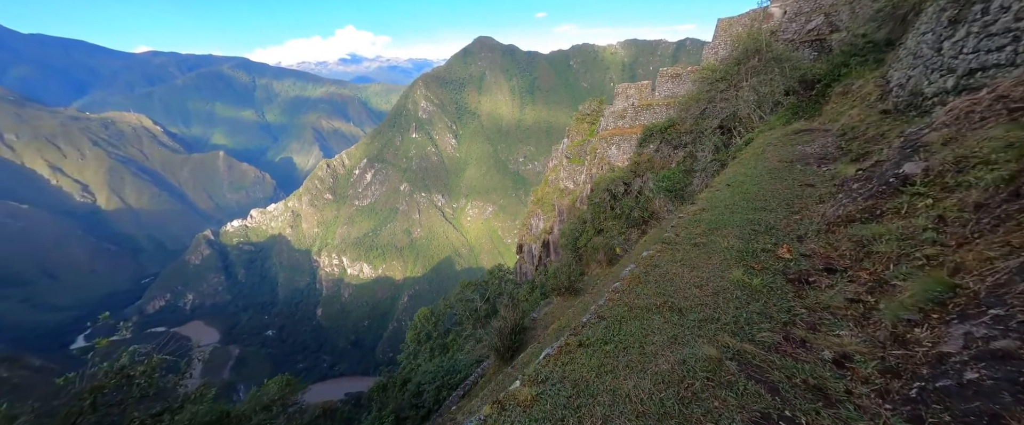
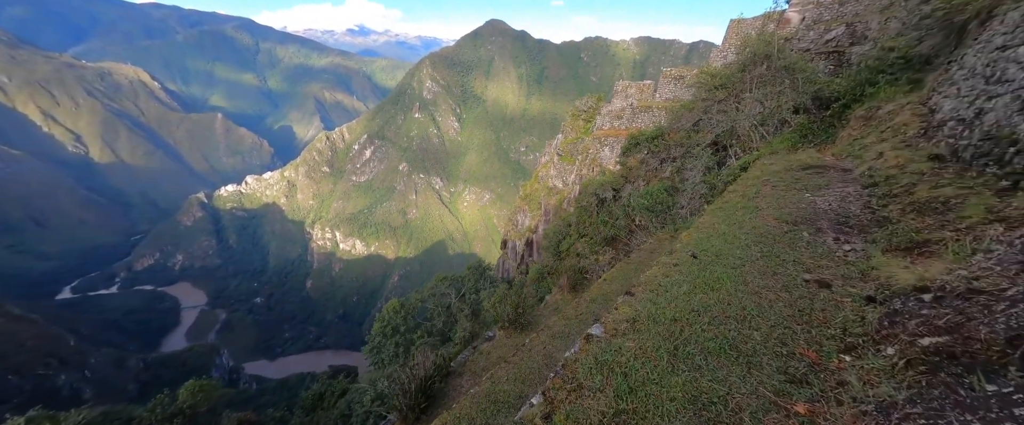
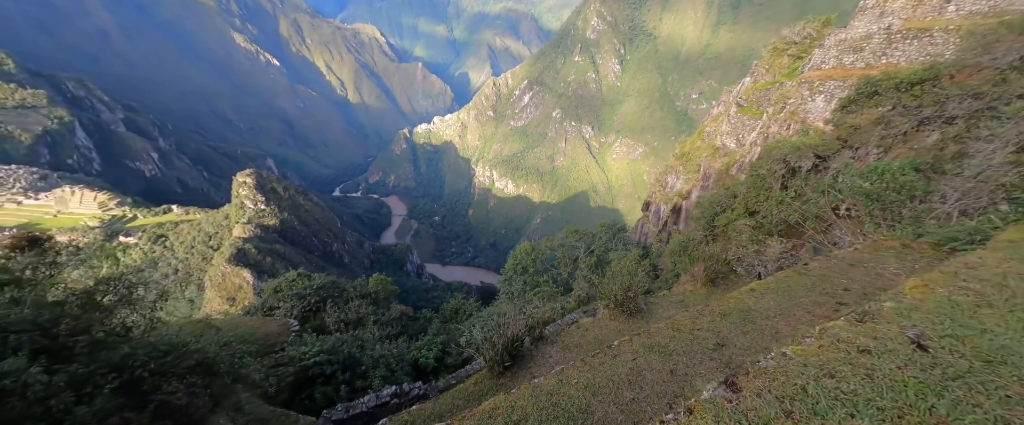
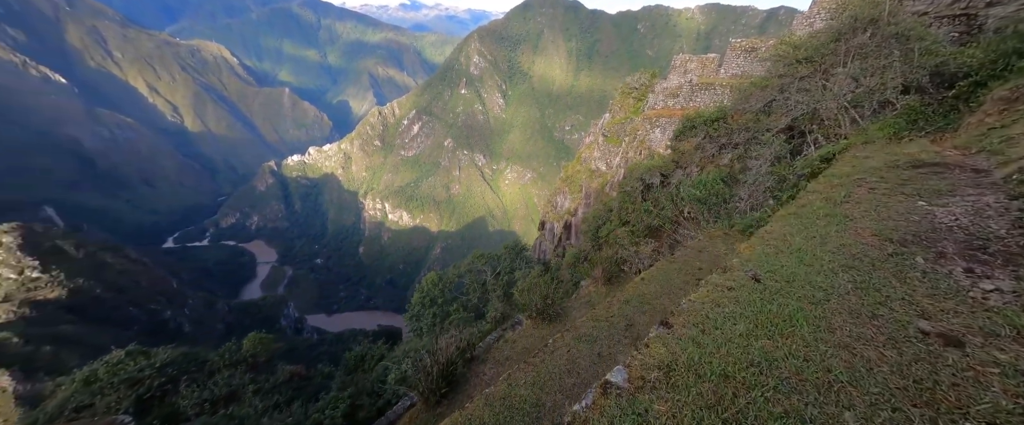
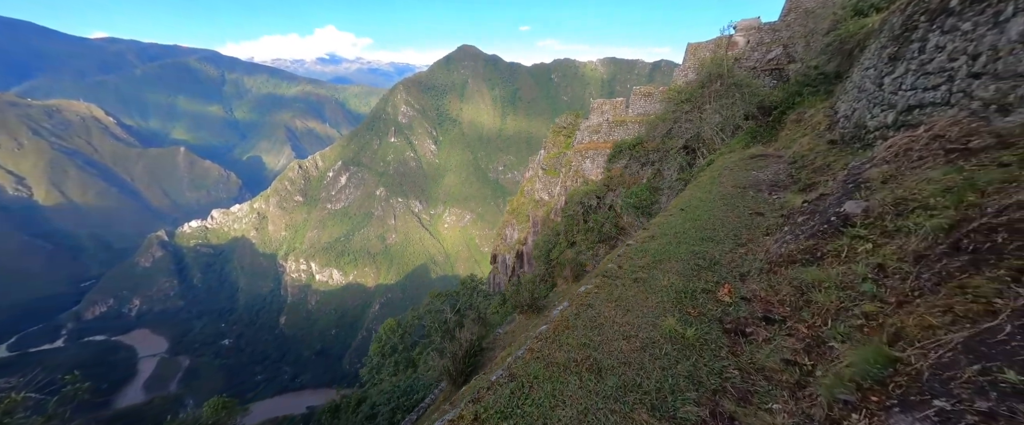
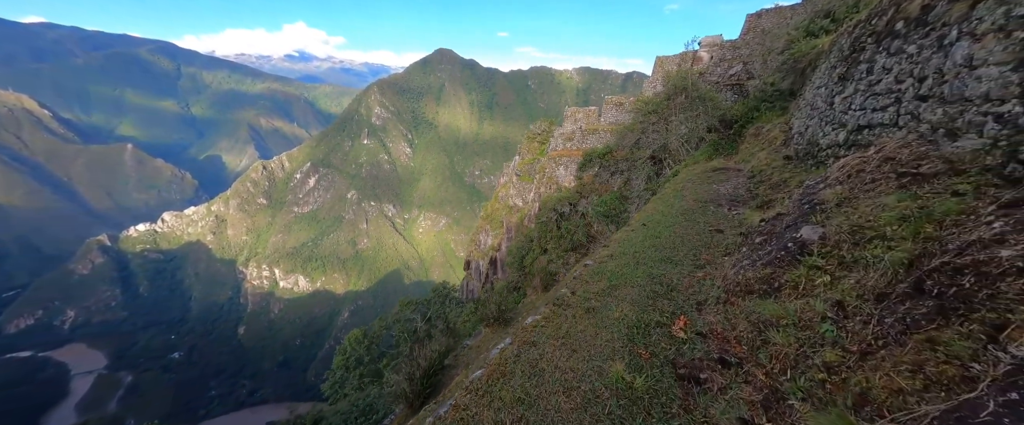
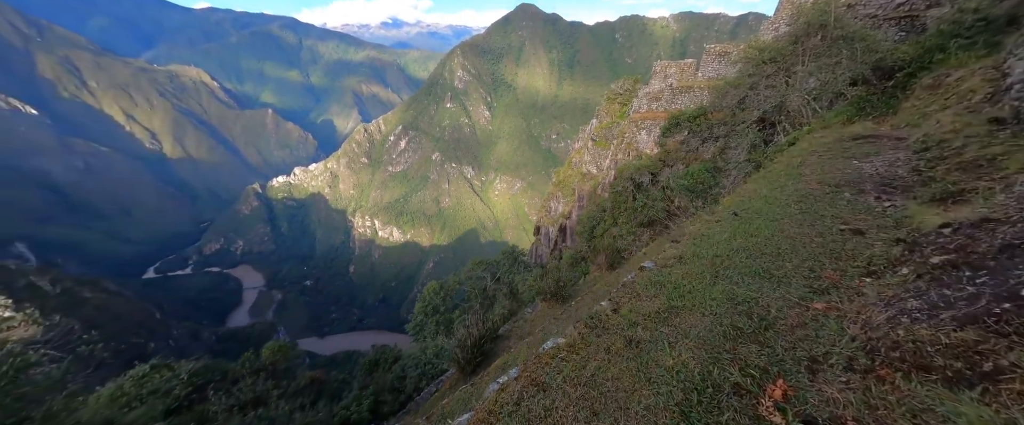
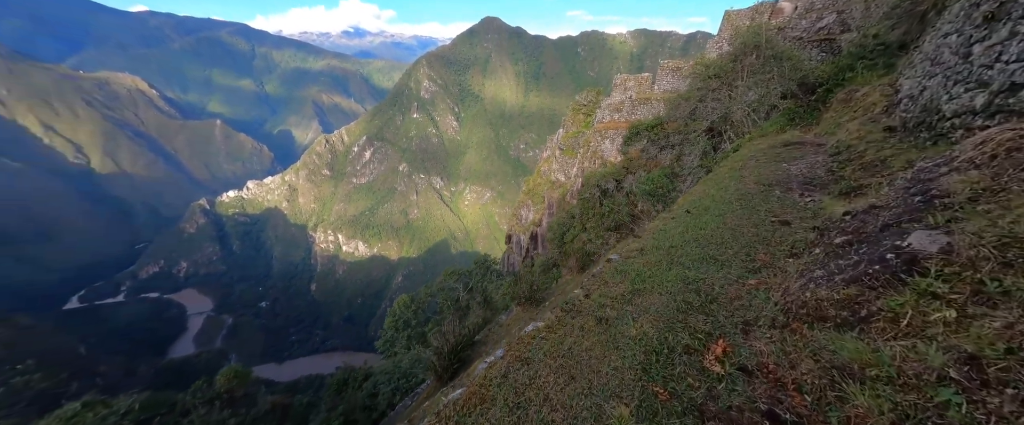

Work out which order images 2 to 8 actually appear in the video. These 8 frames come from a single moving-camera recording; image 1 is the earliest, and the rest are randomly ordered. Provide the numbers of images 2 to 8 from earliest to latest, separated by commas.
5, 6, 8, 7, 2, 4, 3
